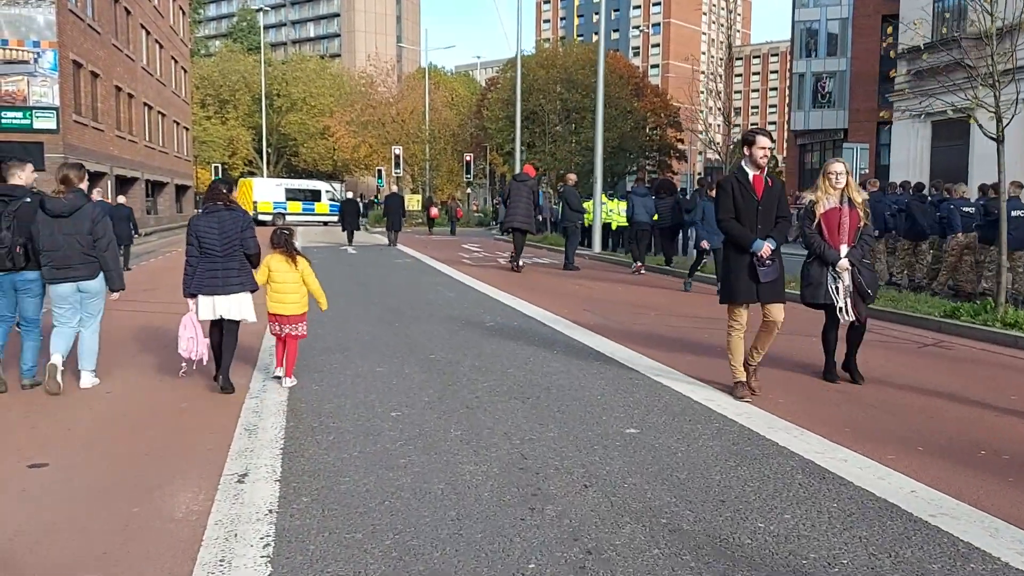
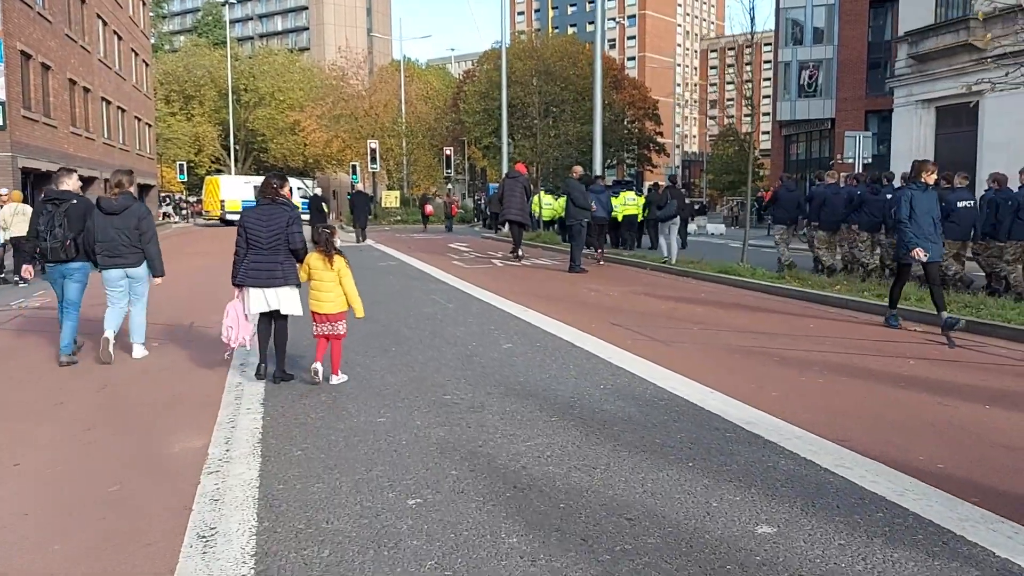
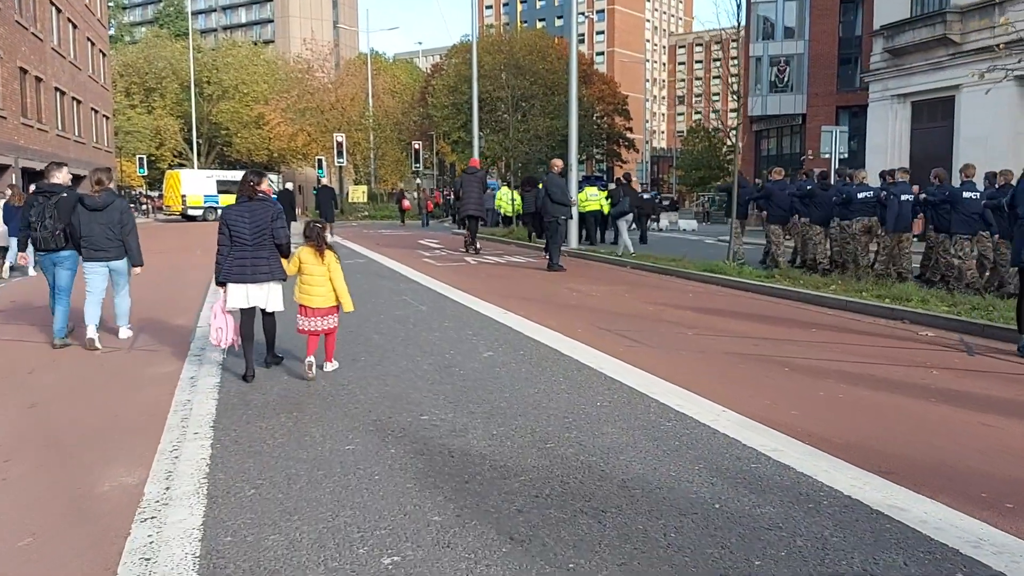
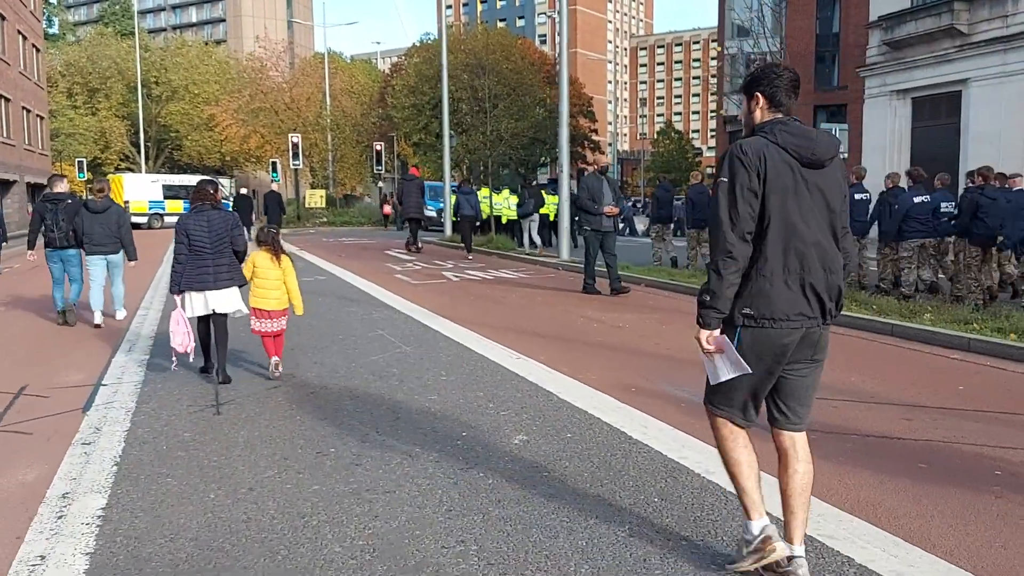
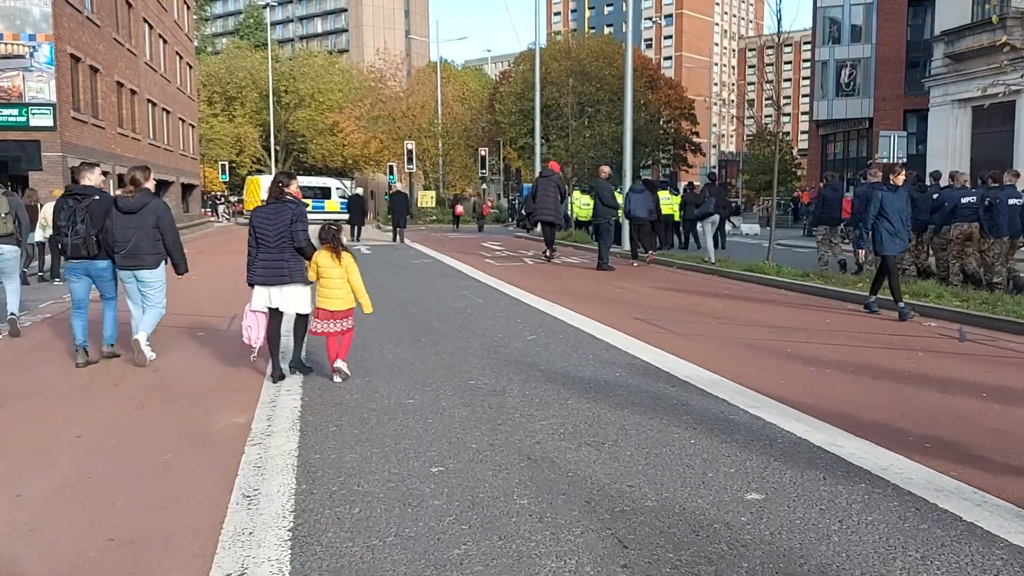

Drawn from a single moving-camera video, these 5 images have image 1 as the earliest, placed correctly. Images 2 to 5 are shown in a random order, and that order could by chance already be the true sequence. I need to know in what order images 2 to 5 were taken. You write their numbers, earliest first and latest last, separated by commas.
5, 2, 3, 4
